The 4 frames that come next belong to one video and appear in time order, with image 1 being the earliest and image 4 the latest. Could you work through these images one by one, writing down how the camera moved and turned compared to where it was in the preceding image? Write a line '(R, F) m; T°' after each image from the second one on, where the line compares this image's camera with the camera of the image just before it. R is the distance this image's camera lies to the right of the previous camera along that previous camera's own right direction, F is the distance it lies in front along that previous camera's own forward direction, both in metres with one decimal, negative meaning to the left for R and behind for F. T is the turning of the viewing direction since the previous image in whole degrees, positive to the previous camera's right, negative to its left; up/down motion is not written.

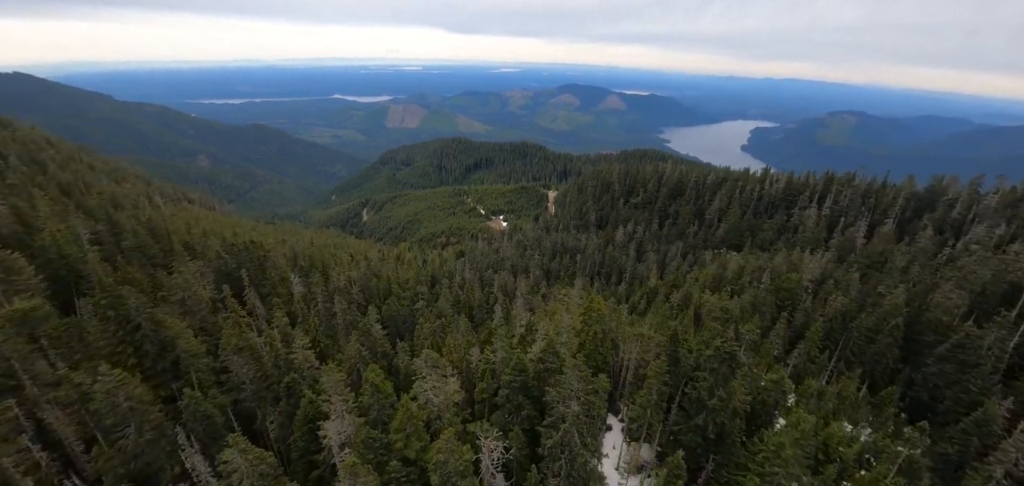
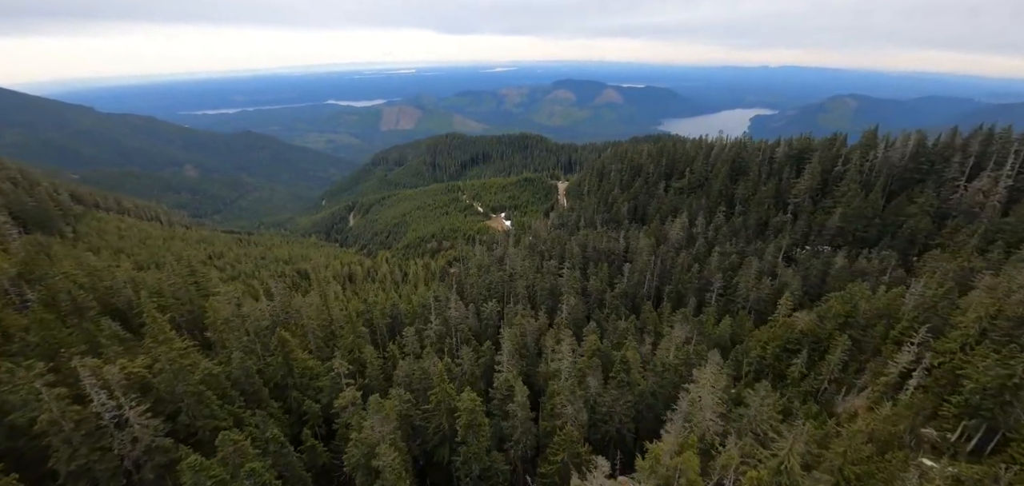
(-2.1, +38.3) m; 0°
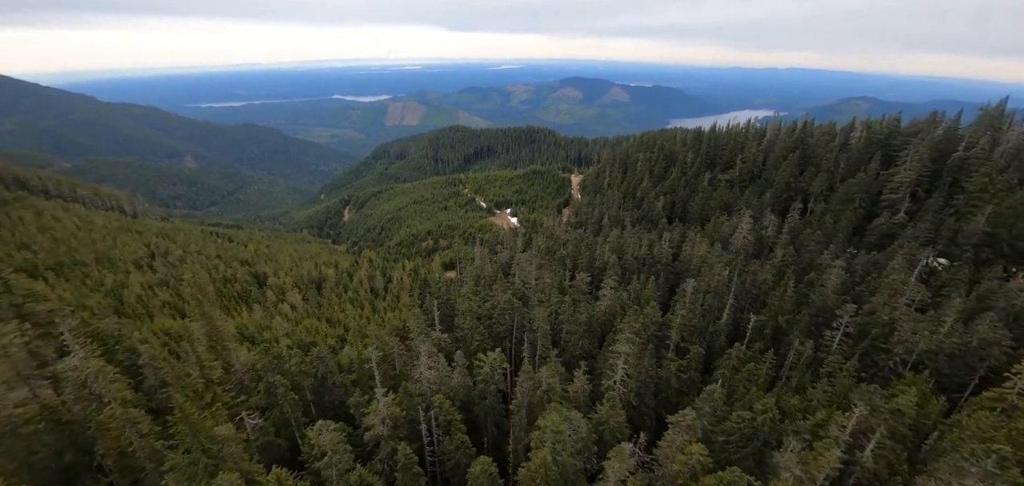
(-1.2, +22.0) m; 0°
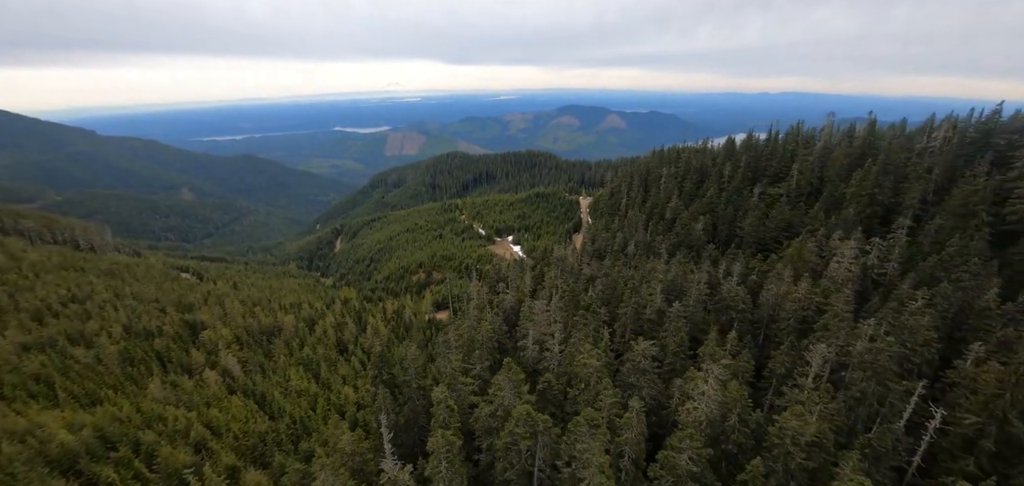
(-0.9, +18.7) m; 0°
